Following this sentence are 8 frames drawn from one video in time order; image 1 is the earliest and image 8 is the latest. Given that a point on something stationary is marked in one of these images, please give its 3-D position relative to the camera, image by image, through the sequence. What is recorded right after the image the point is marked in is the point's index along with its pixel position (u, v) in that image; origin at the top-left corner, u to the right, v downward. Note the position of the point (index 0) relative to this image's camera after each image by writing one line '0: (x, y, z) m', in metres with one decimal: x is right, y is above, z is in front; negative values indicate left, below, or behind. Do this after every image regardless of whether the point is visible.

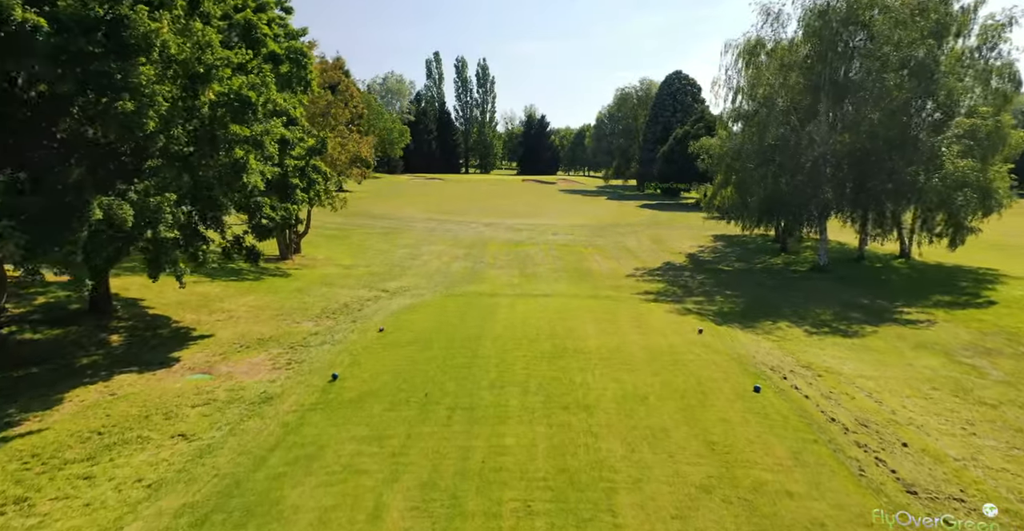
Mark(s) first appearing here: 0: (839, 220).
0: (+10.5, +1.4, +18.3) m
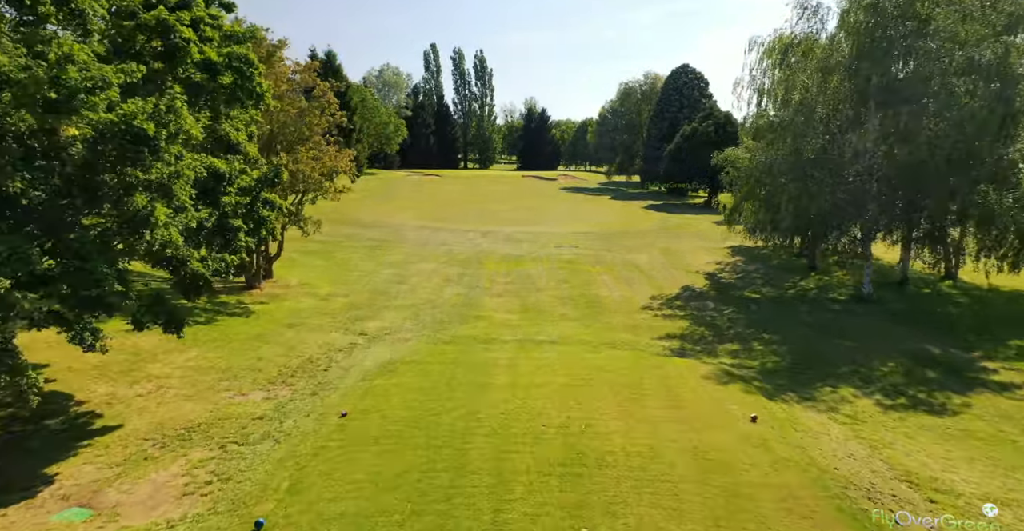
0: (+10.5, +0.7, +16.1) m
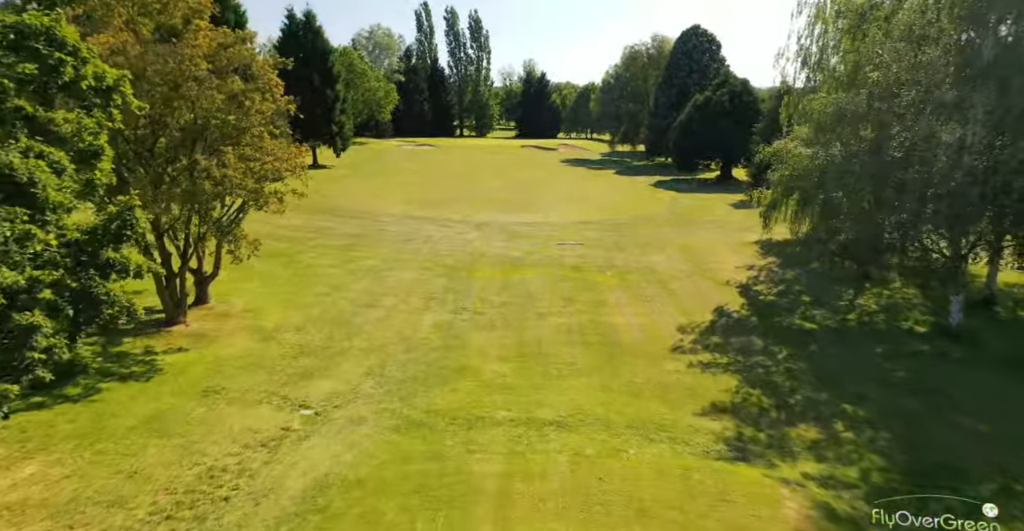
0: (+10.4, +0.2, +12.8) m
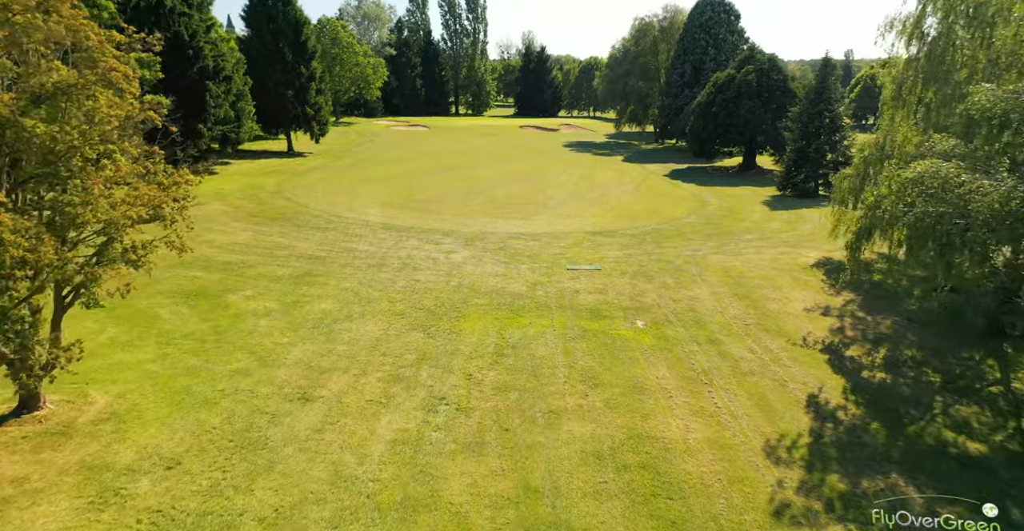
0: (+10.4, -1.1, +8.1) m
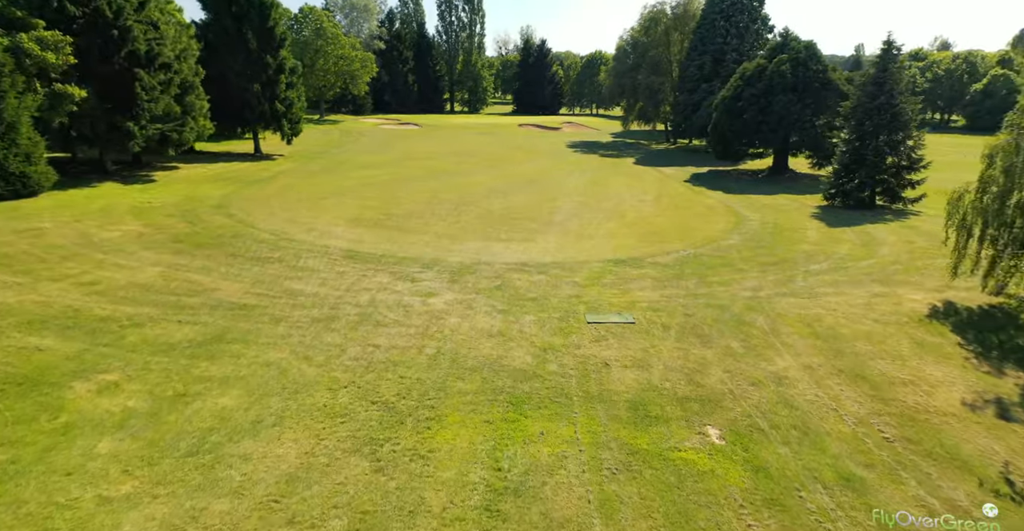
0: (+10.4, -2.4, +2.9) m
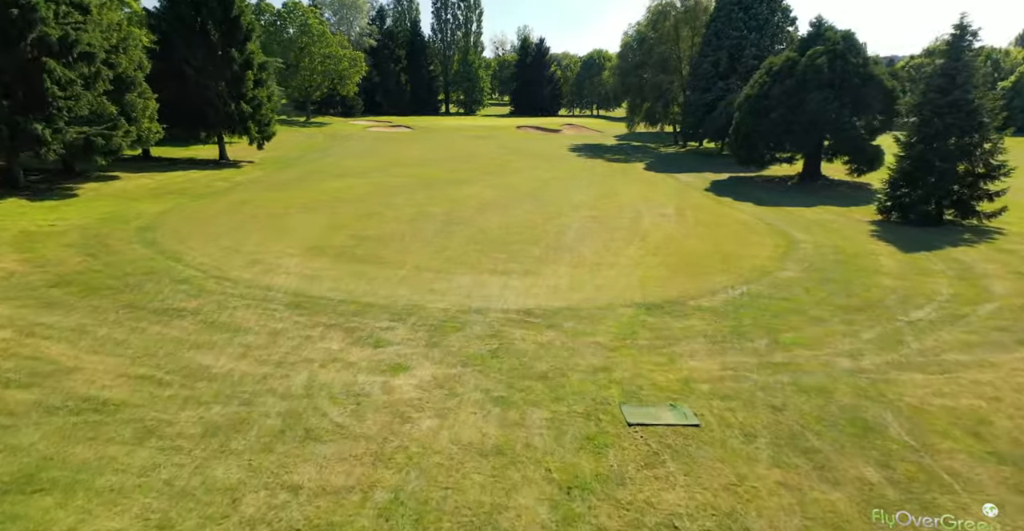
0: (+10.5, -3.5, -1.8) m
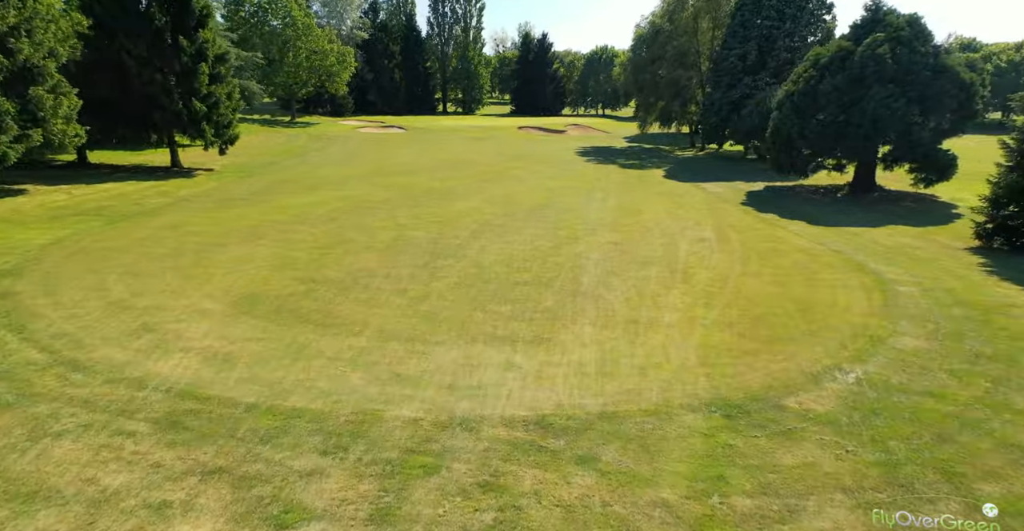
0: (+10.6, -4.9, -7.2) m
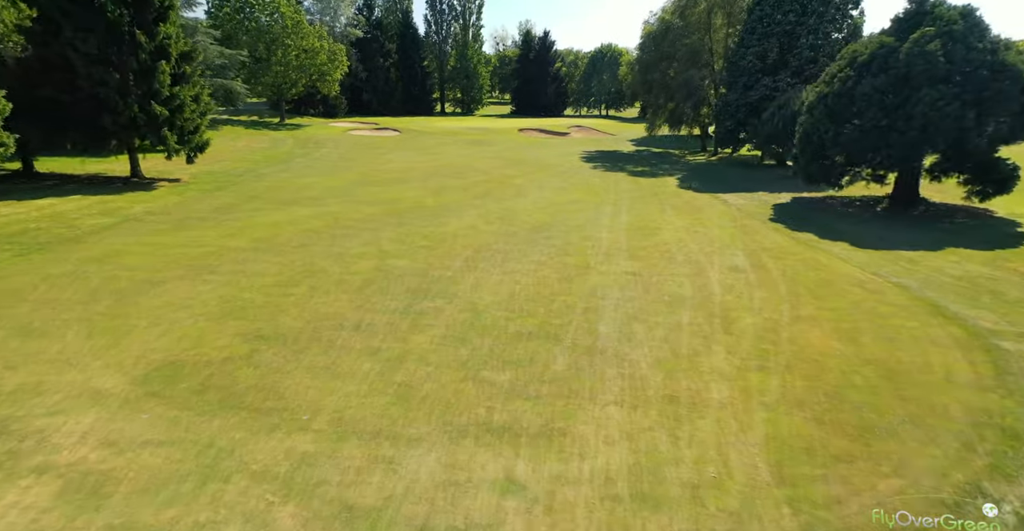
0: (+10.6, -6.0, -10.6) m
